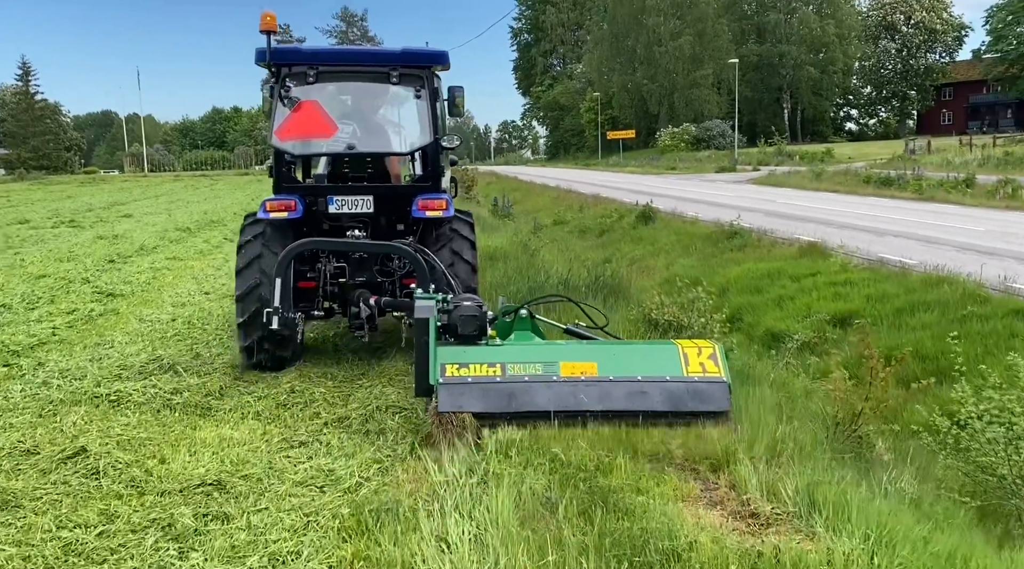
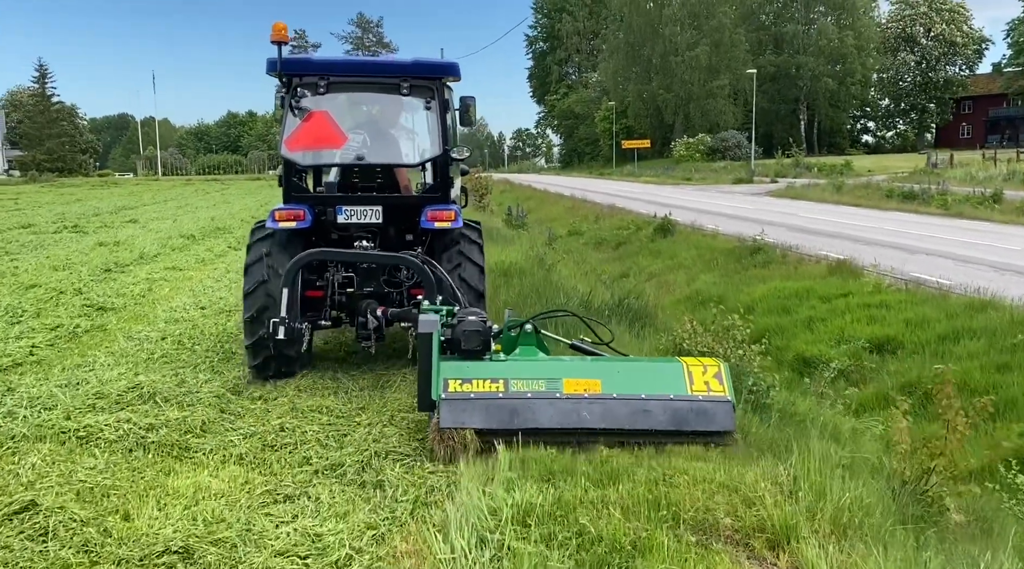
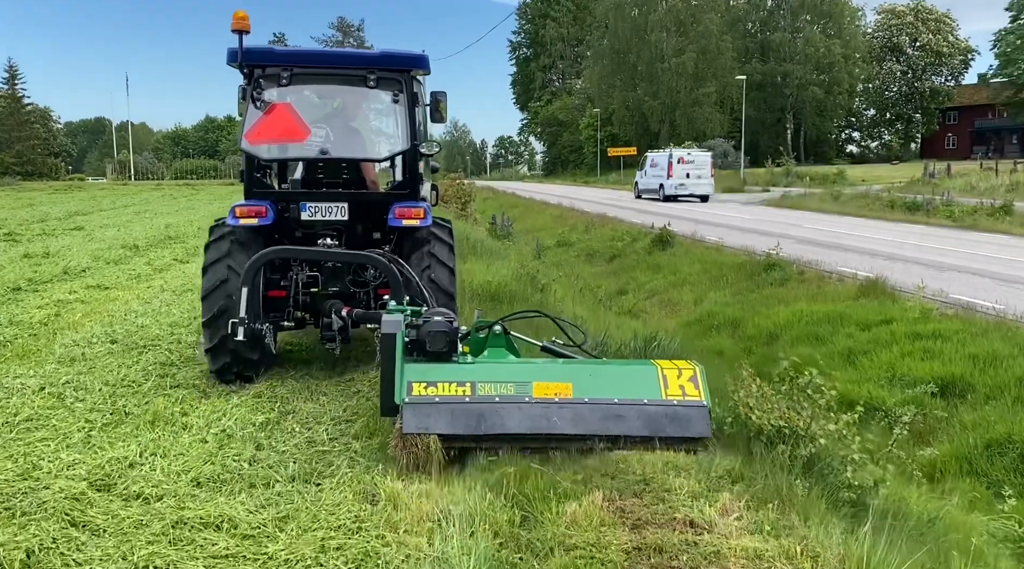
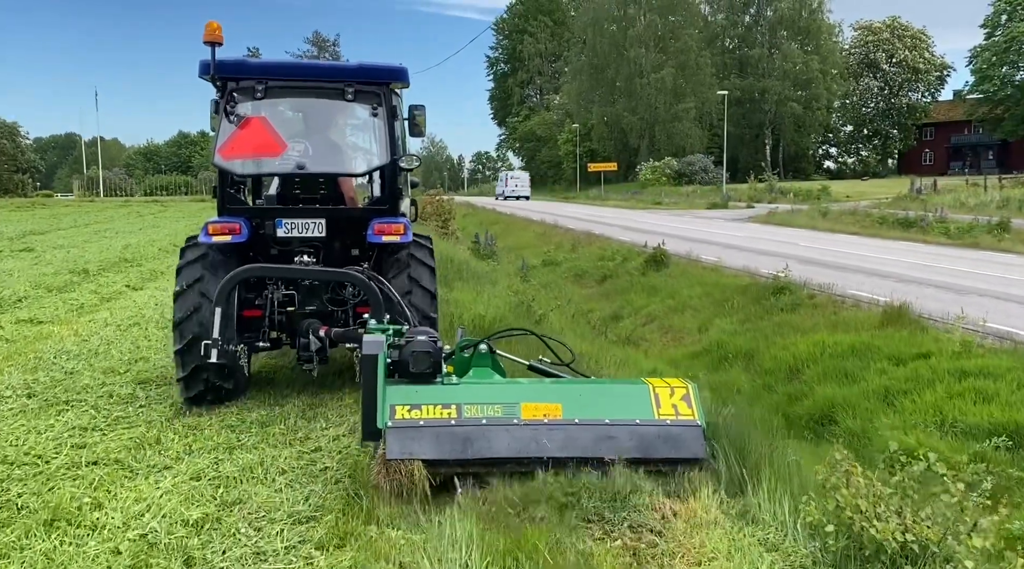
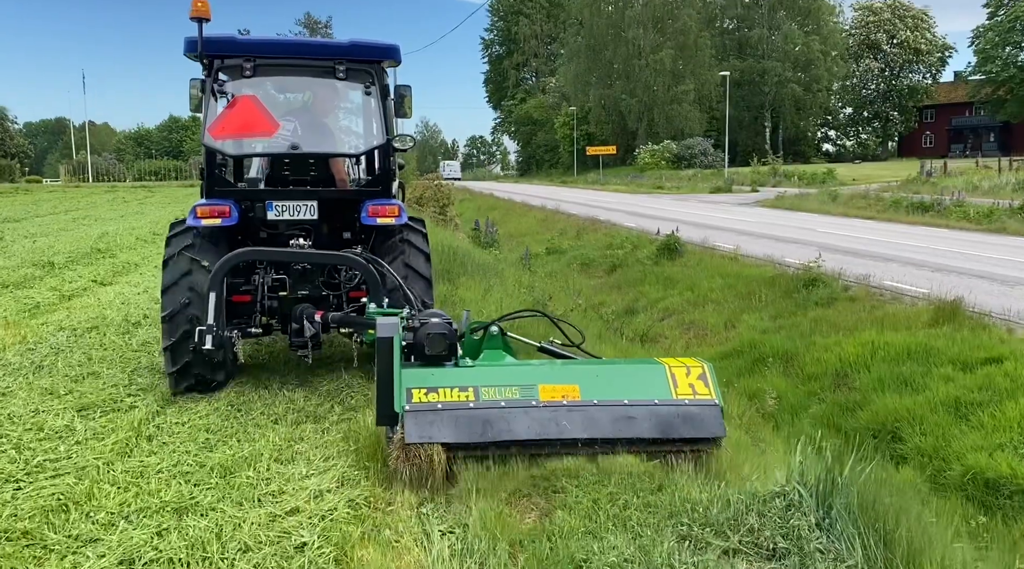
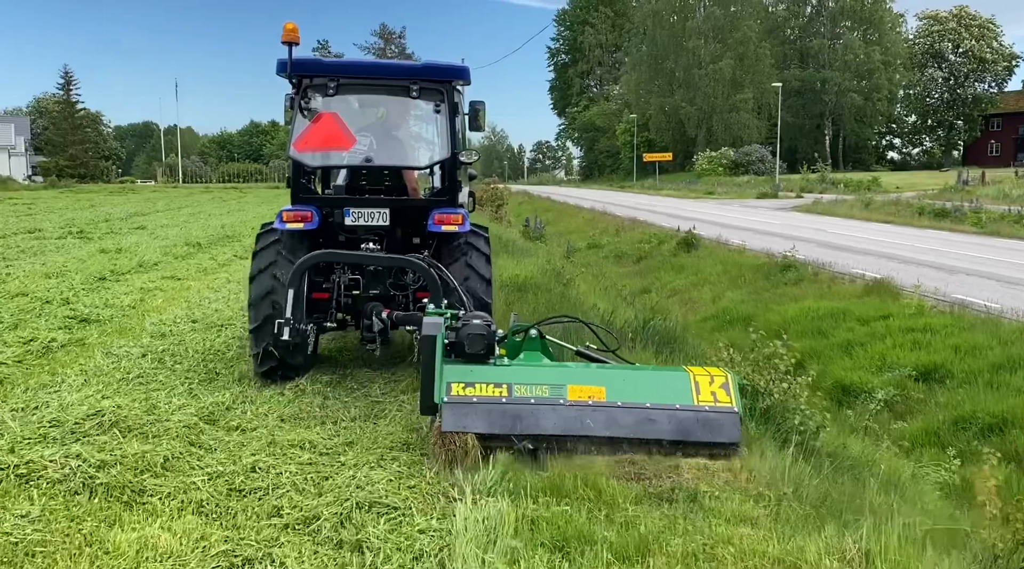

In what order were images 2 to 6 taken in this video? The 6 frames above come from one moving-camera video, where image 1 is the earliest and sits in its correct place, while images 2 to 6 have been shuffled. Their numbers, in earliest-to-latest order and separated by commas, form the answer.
2, 6, 3, 4, 5
